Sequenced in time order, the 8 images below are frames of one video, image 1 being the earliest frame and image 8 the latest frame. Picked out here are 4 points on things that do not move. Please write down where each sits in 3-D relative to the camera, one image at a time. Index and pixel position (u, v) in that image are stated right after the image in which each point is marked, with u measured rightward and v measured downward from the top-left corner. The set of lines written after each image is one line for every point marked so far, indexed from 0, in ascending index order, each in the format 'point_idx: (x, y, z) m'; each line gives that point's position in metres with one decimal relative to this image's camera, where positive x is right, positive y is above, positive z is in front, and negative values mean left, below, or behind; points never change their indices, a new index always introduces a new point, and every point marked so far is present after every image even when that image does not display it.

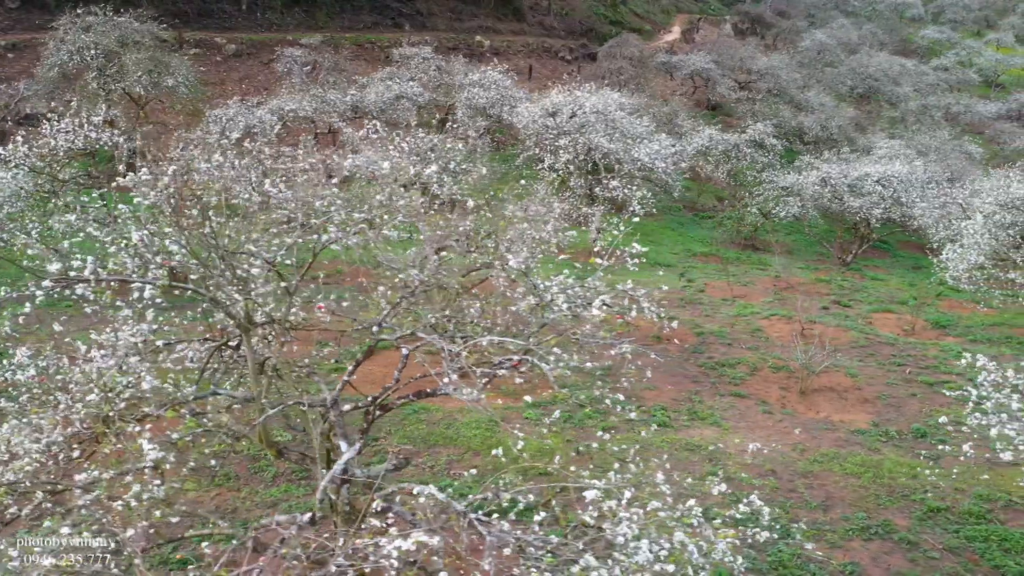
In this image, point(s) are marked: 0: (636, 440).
0: (+2.7, -3.3, +11.3) m
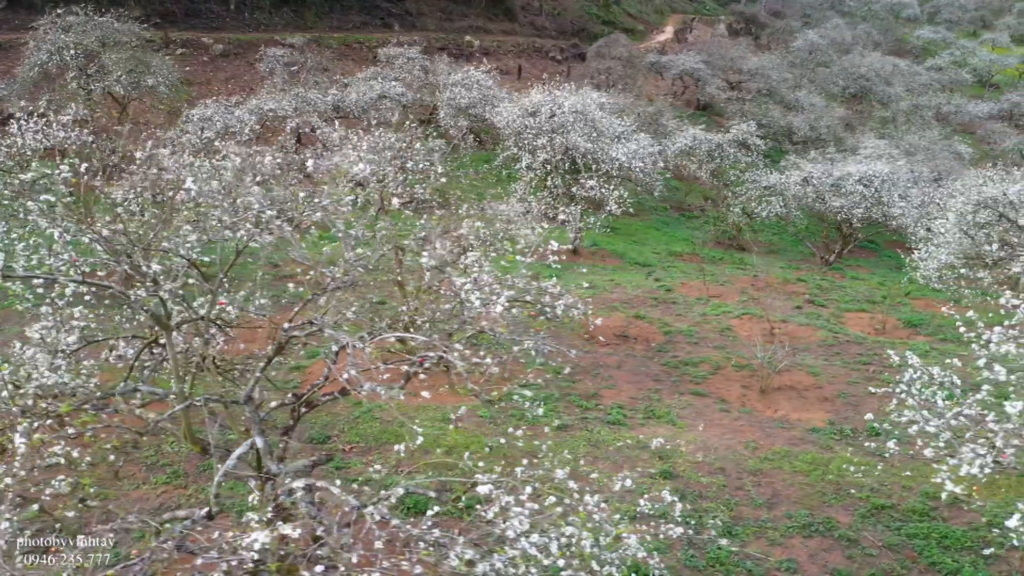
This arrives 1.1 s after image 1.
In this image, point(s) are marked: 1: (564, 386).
0: (+1.7, -3.3, +11.3) m
1: (+1.3, -2.5, +13.3) m
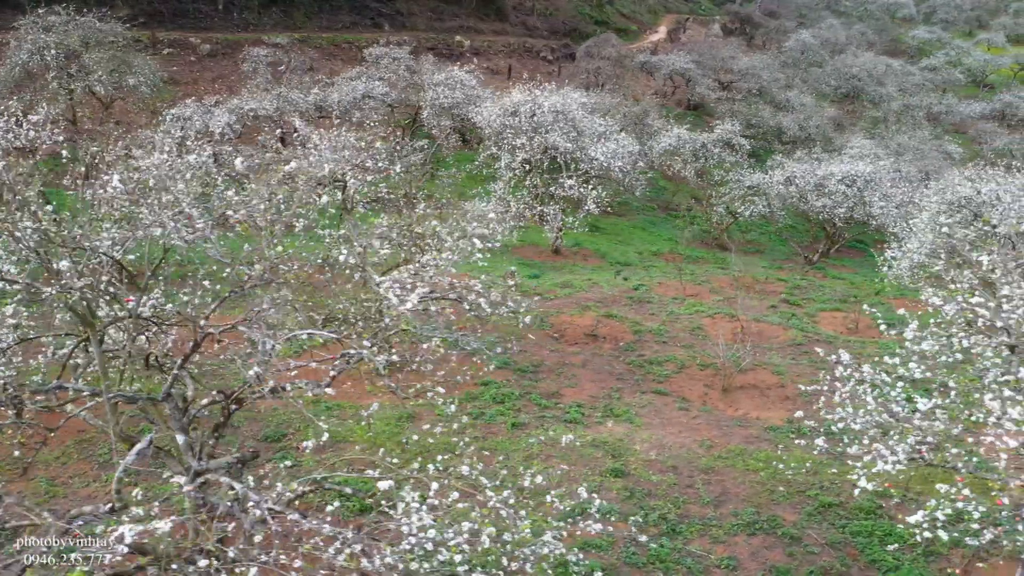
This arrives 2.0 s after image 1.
0: (+0.7, -3.3, +11.4) m
1: (+0.3, -2.5, +13.3) m
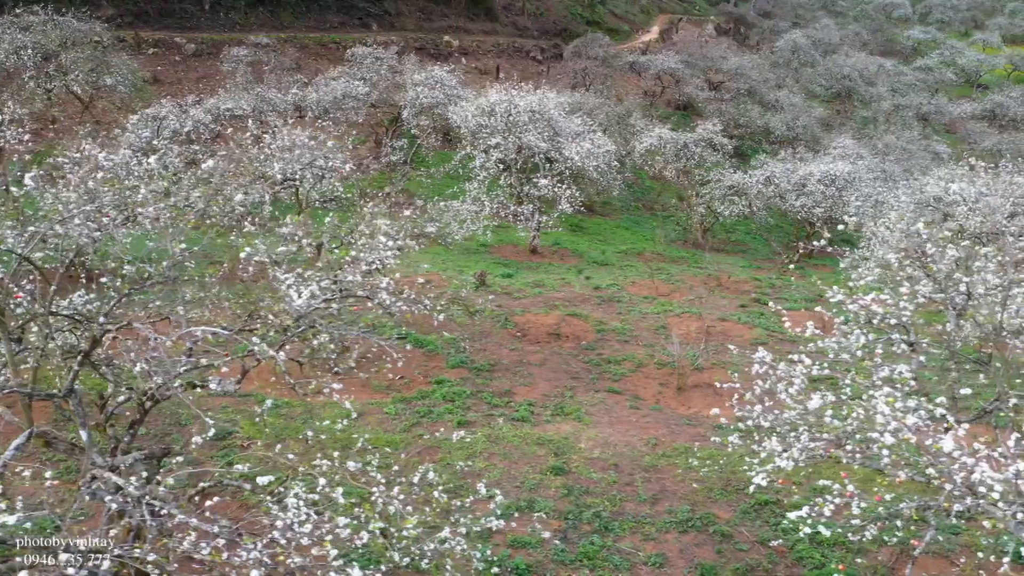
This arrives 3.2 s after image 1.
0: (-0.5, -3.2, +11.4) m
1: (-0.9, -2.5, +13.3) m
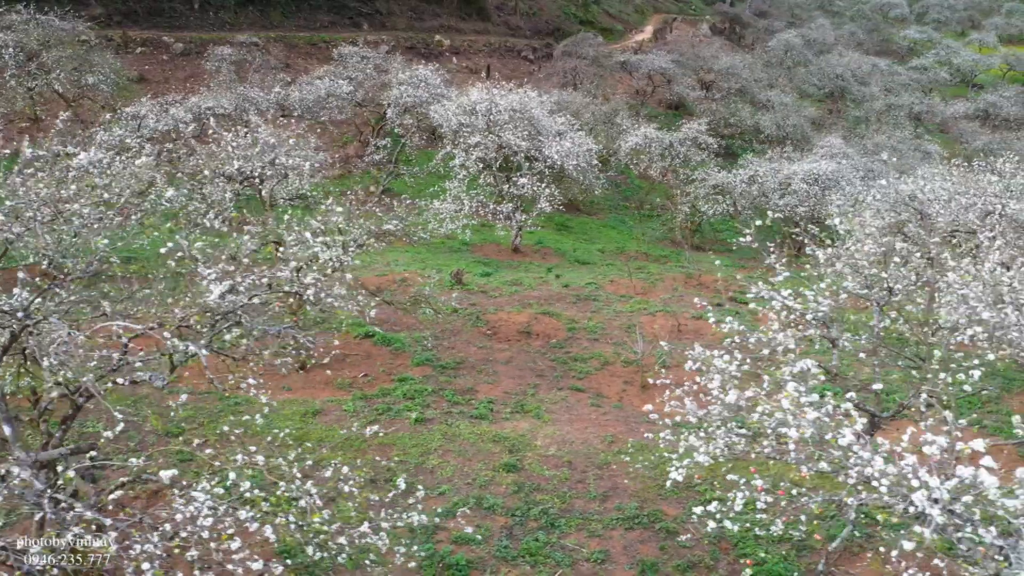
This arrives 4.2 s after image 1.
0: (-1.5, -3.2, +11.4) m
1: (-1.8, -2.4, +13.3) m
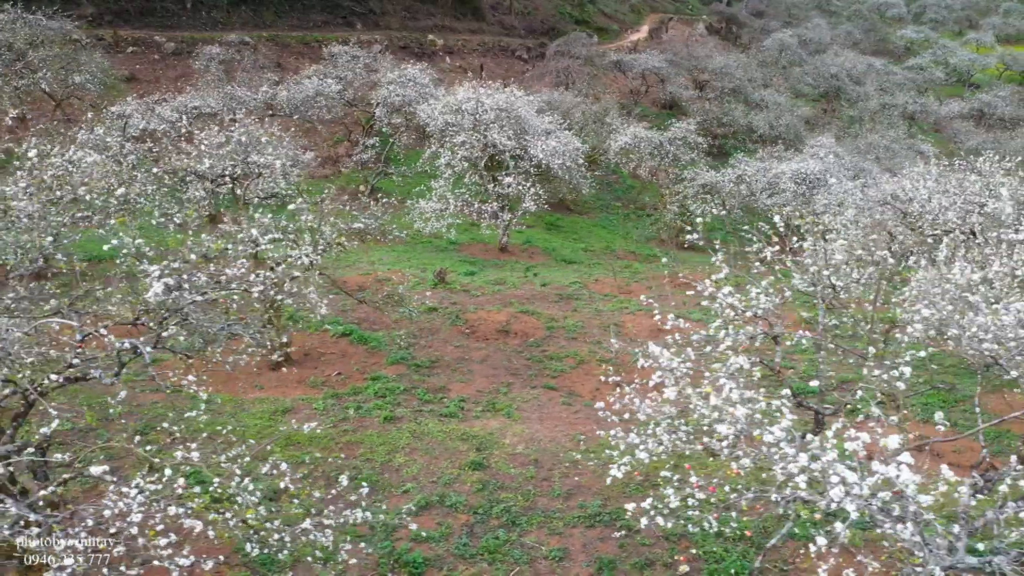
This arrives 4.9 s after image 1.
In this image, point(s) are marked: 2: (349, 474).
0: (-2.2, -3.1, +11.4) m
1: (-2.5, -2.4, +13.3) m
2: (-3.2, -3.7, +10.1) m
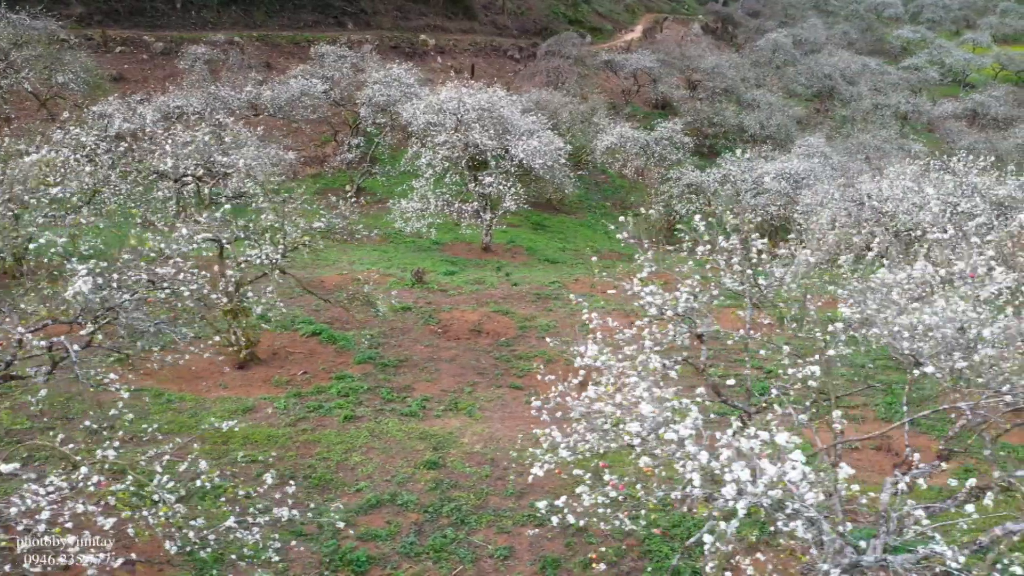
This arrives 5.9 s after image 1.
0: (-3.1, -3.1, +11.4) m
1: (-3.4, -2.4, +13.3) m
2: (-4.1, -3.6, +10.1) m
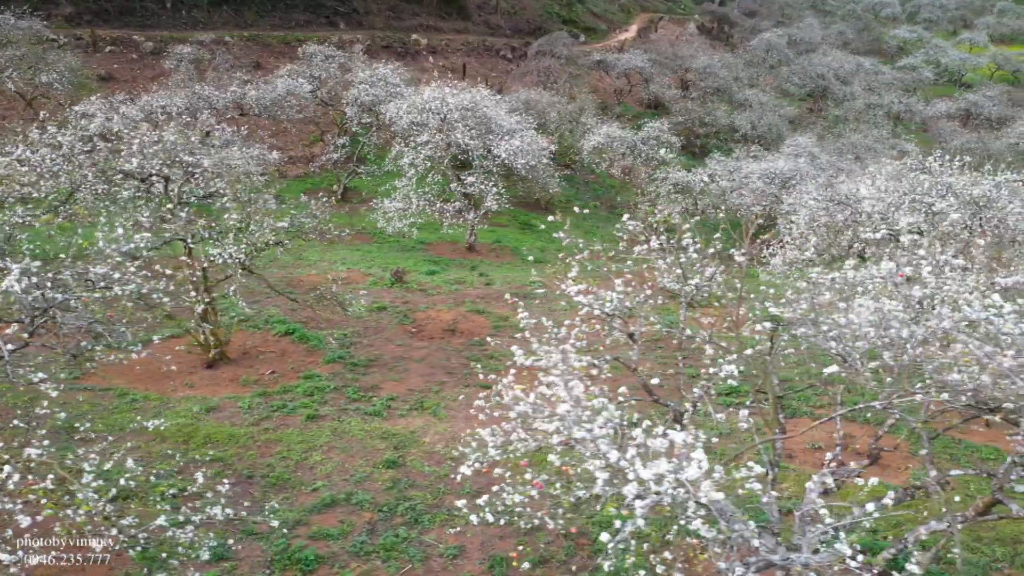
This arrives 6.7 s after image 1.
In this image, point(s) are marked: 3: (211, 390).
0: (-3.9, -3.1, +11.4) m
1: (-4.2, -2.3, +13.4) m
2: (-4.9, -3.6, +10.1) m
3: (-7.4, -2.5, +12.7) m
